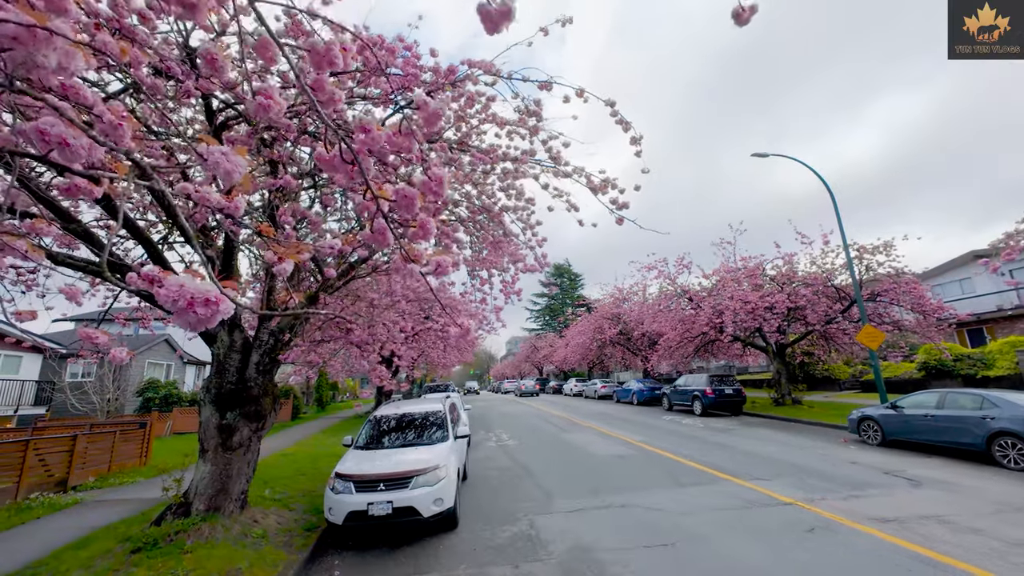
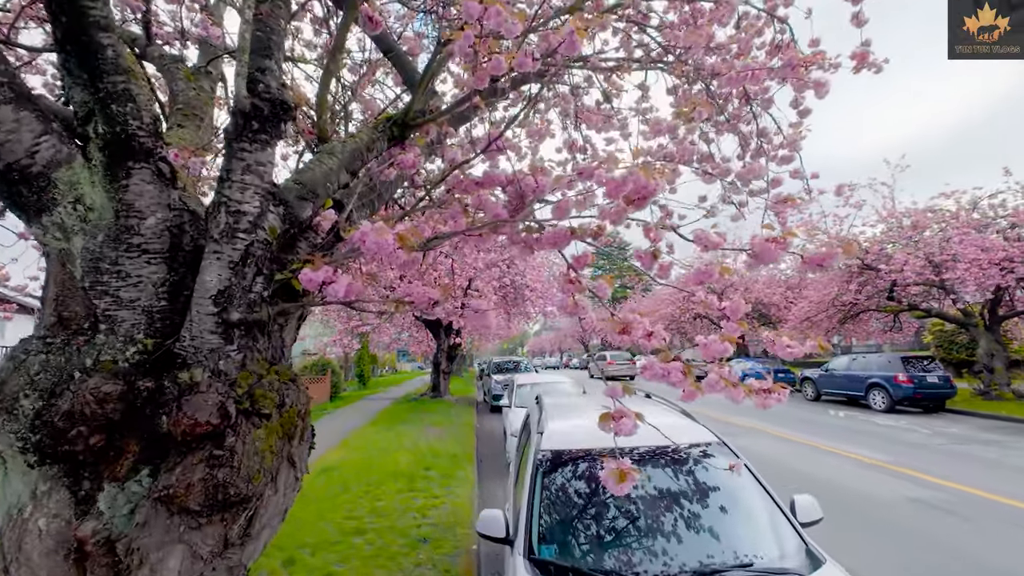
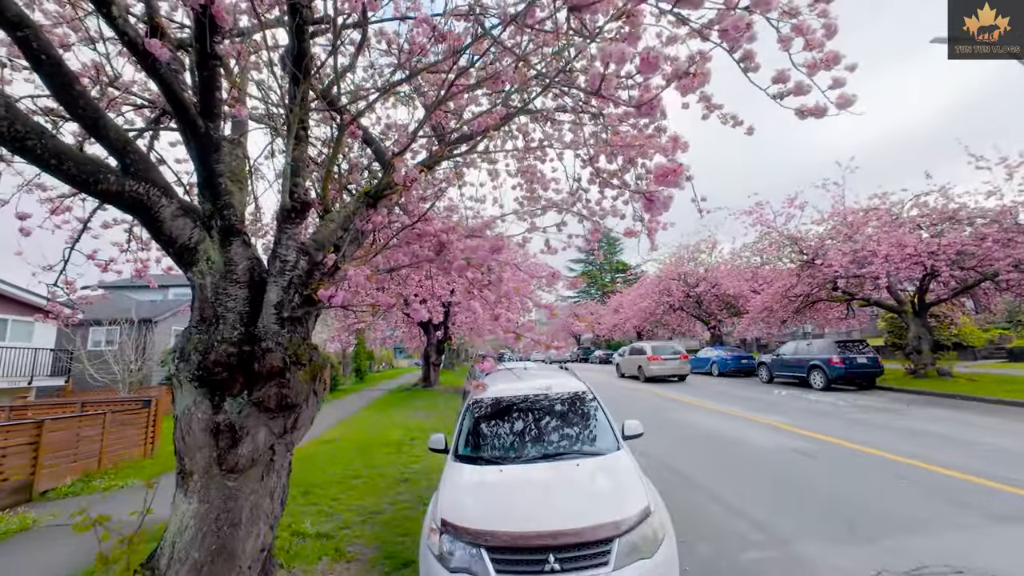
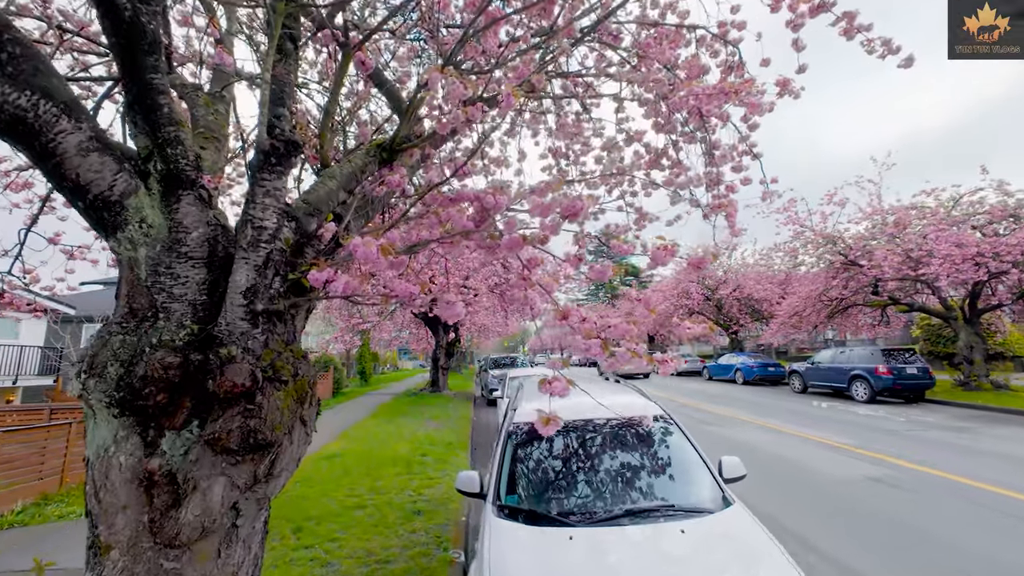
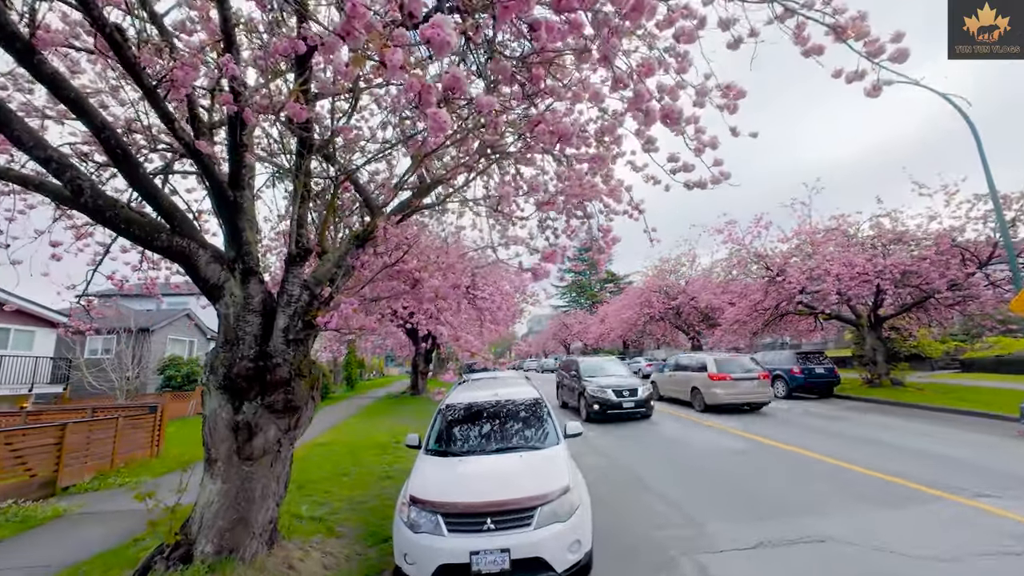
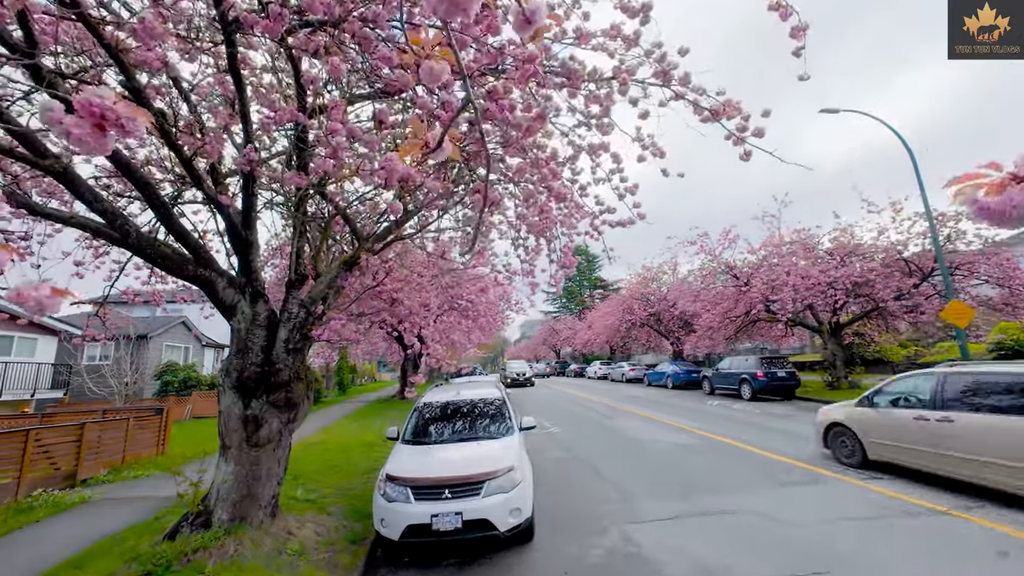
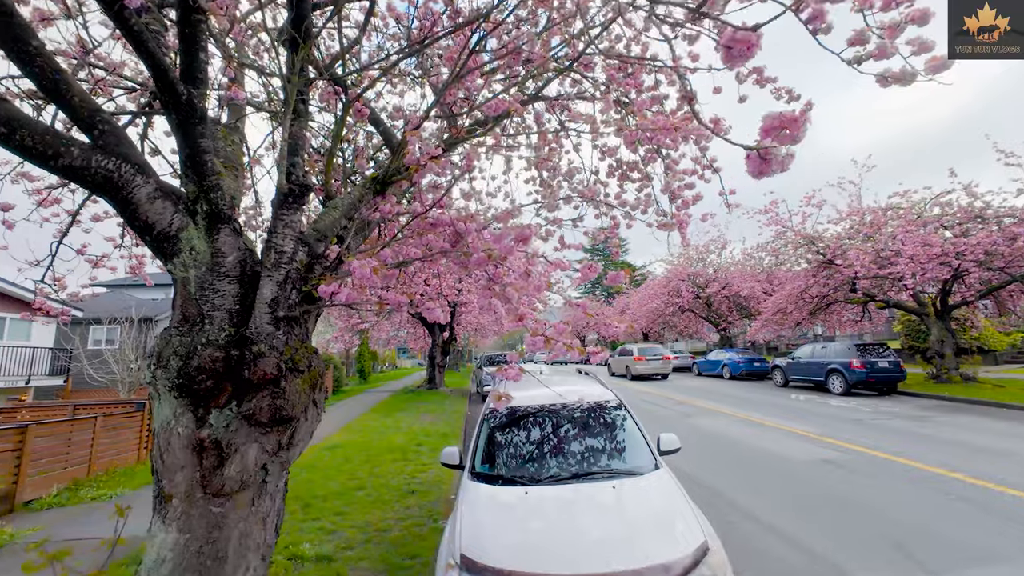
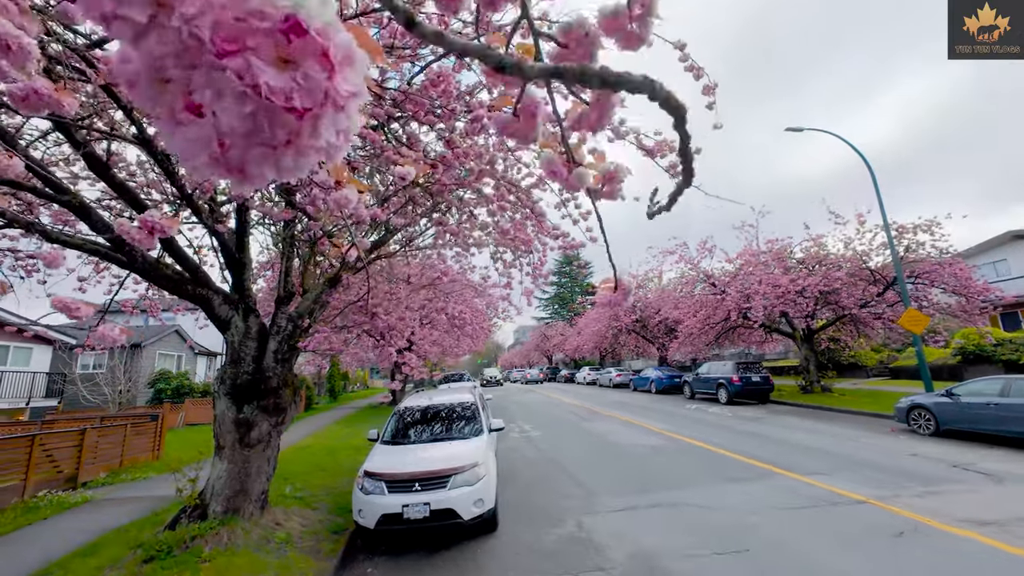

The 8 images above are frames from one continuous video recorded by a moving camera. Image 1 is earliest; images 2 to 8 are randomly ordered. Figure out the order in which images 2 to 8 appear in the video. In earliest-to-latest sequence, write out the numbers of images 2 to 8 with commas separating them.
8, 6, 5, 3, 7, 4, 2
